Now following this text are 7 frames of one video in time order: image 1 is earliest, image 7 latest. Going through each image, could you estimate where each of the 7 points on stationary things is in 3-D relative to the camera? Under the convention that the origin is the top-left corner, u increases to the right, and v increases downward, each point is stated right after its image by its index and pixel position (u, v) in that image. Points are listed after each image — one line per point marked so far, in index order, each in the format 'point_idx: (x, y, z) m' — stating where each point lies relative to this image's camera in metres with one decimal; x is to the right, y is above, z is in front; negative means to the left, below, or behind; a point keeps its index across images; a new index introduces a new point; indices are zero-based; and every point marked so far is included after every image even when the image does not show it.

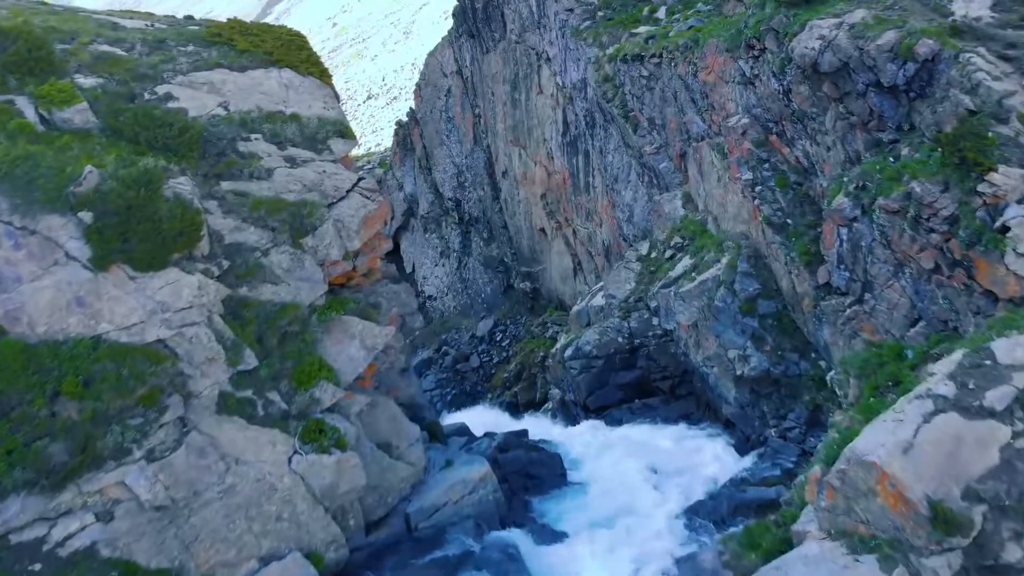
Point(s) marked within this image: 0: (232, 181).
0: (-5.6, +2.2, +16.6) m
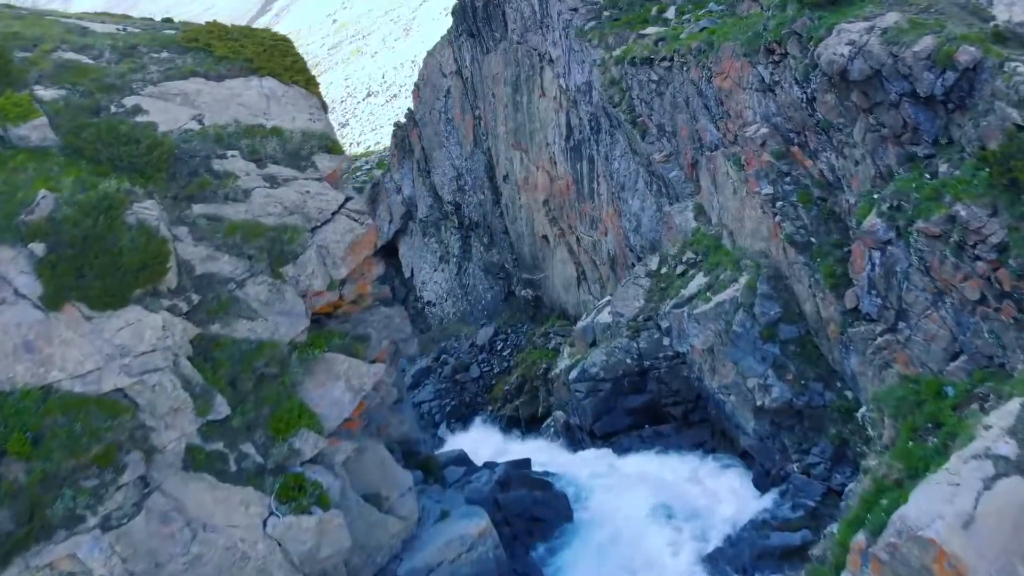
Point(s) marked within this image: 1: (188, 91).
0: (-5.6, +1.5, +15.0) m
1: (-6.6, +4.0, +16.7) m
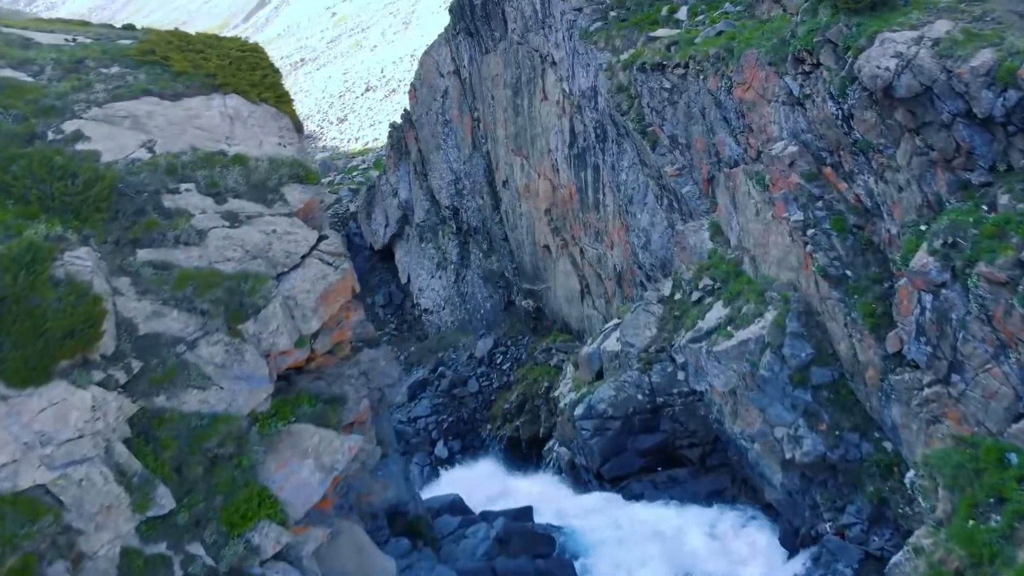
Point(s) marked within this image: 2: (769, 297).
0: (-5.7, +0.6, +12.9) m
1: (-6.6, +3.1, +14.6) m
2: (+6.1, -0.2, +19.5) m
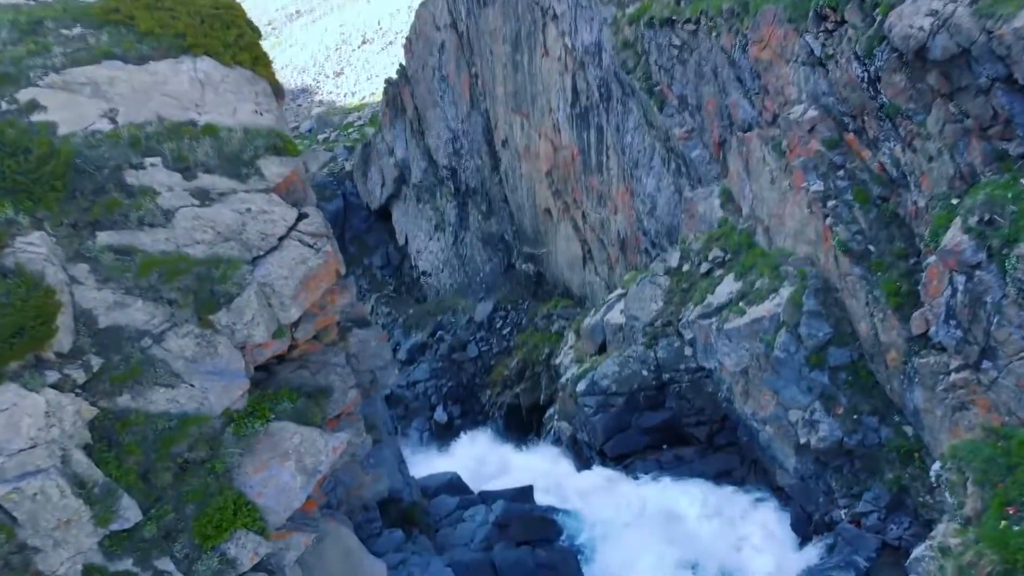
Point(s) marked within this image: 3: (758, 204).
0: (-5.7, +0.8, +11.7) m
1: (-6.7, +3.4, +13.3) m
2: (+6.1, +0.4, +18.4) m
3: (+6.0, +2.0, +19.9) m
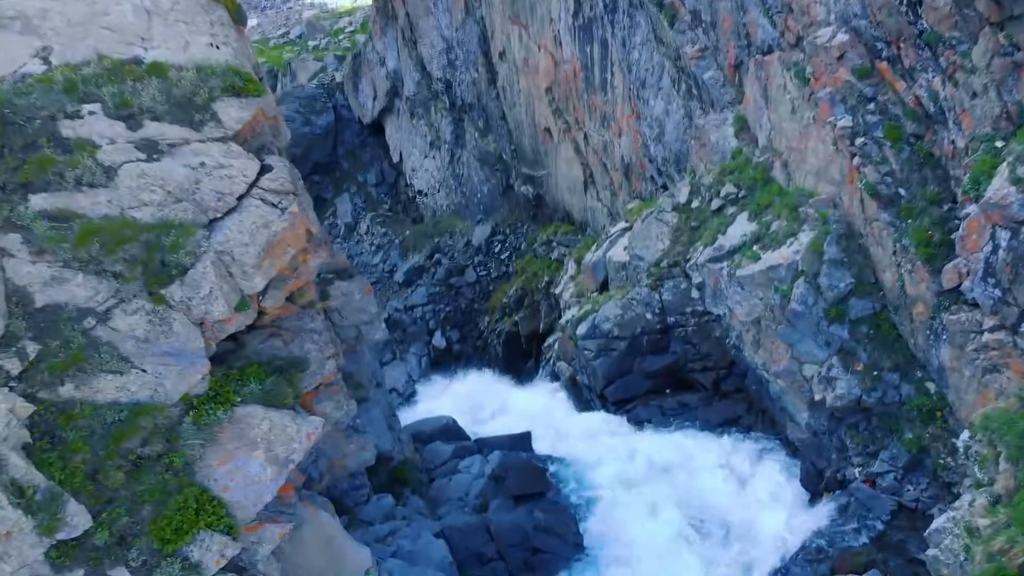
0: (-5.8, +1.2, +10.3) m
1: (-6.8, +3.9, +11.5) m
2: (+6.0, +1.5, +16.9) m
3: (+5.9, +3.4, +18.2) m
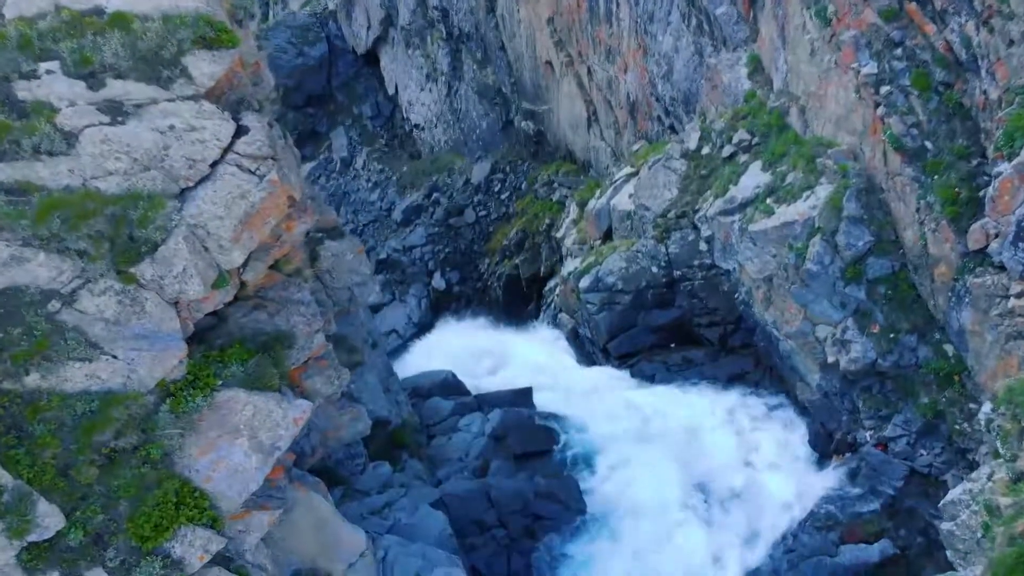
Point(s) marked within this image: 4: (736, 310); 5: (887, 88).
0: (-5.8, +1.4, +9.4) m
1: (-6.8, +4.2, +10.4) m
2: (+6.0, +2.4, +16.0) m
3: (+5.9, +4.3, +17.1) m
4: (+5.1, -0.5, +18.7) m
5: (+6.6, +3.6, +14.5) m
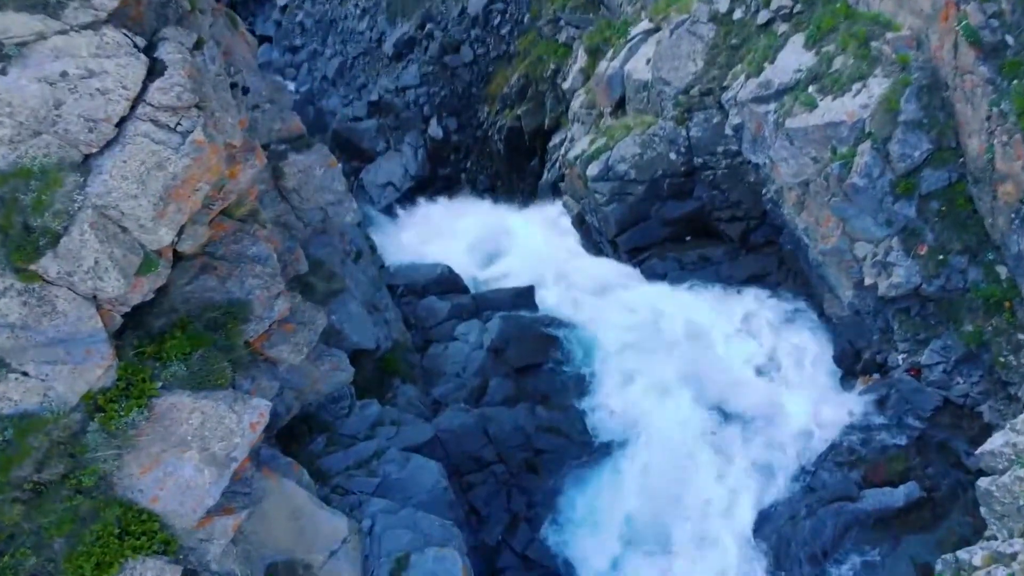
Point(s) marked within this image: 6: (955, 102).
0: (-5.9, +1.3, +7.3) m
1: (-6.9, +4.3, +7.7) m
2: (+5.9, +3.9, +13.4) m
3: (+5.8, +6.0, +14.1) m
4: (+5.1, +1.7, +16.8) m
5: (+6.6, +4.7, +11.7) m
6: (+6.8, +2.8, +12.5) m
